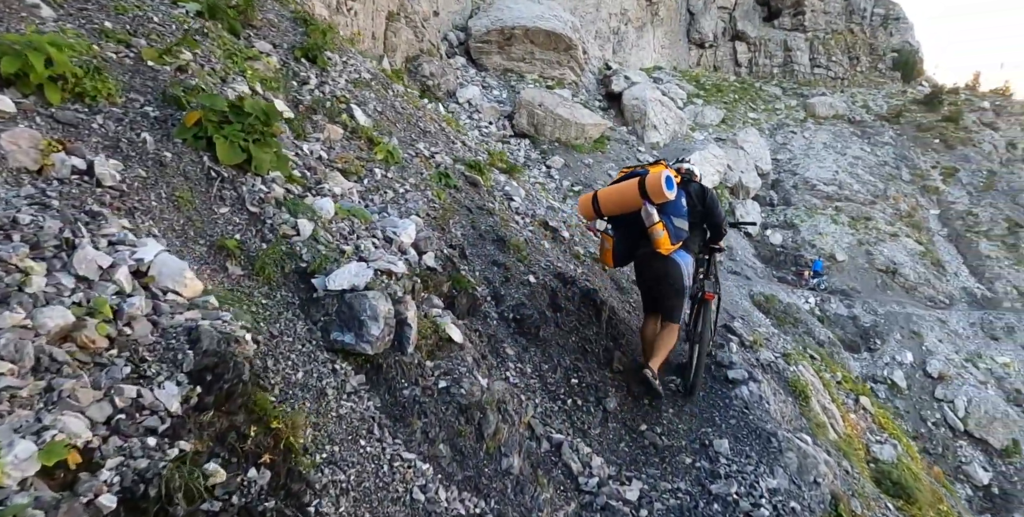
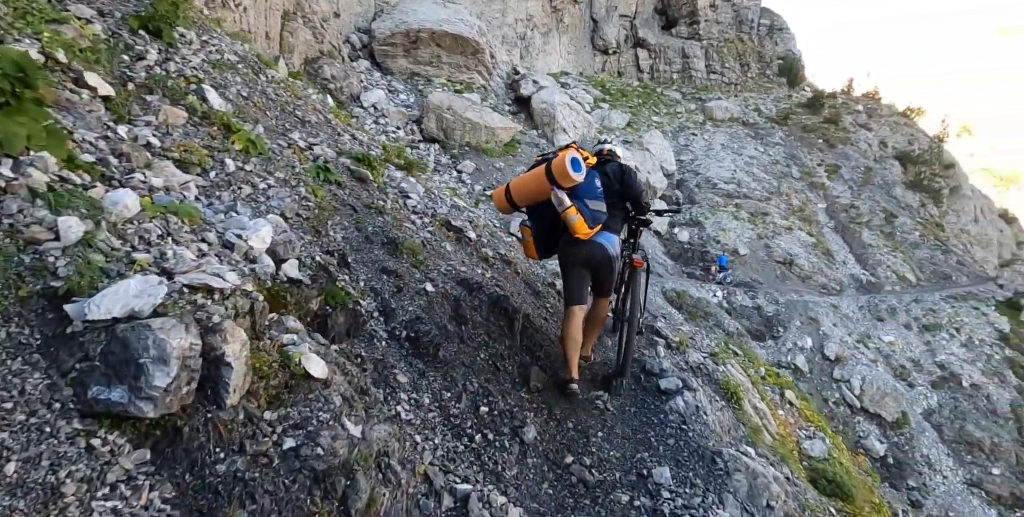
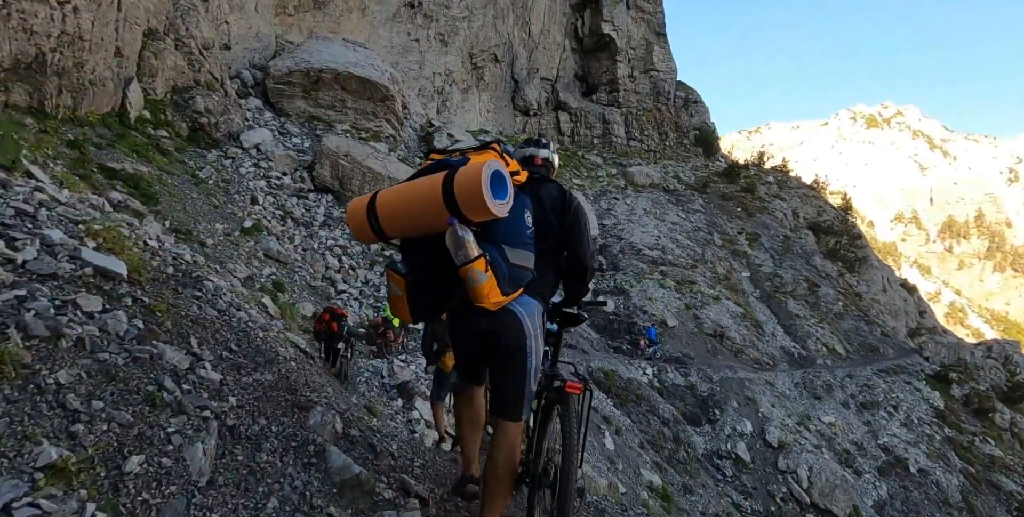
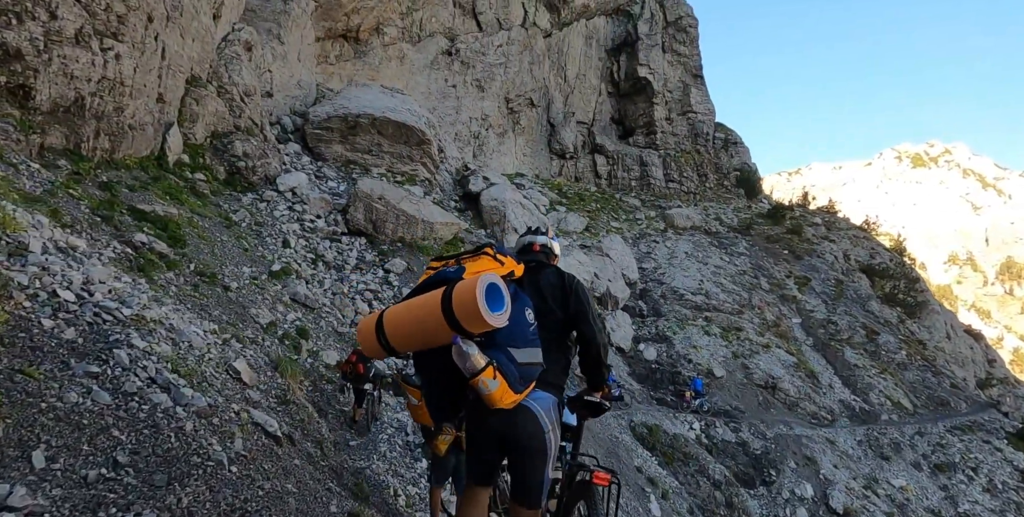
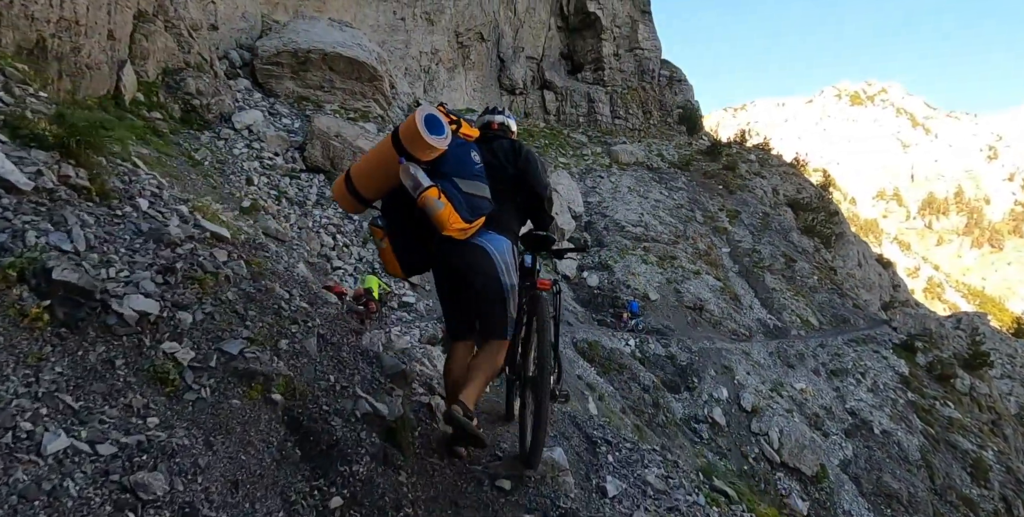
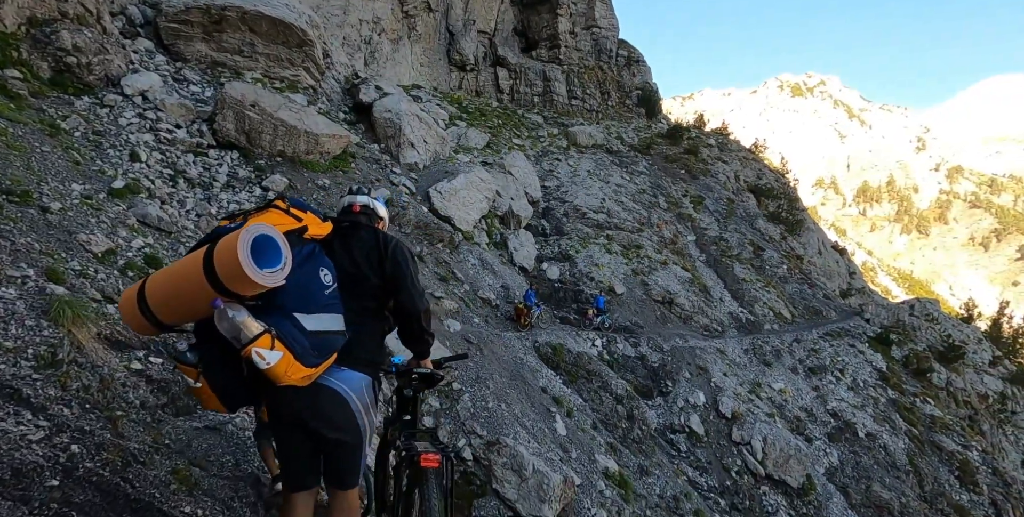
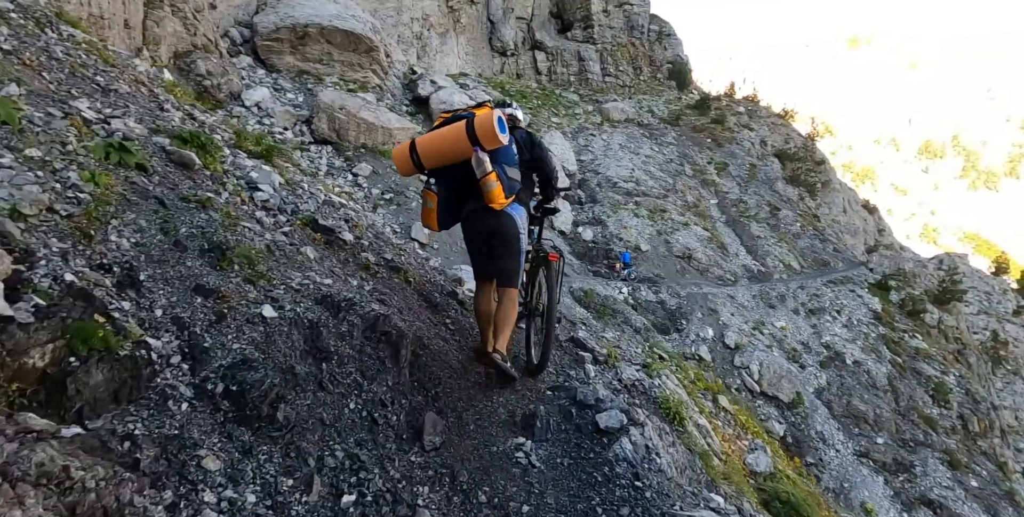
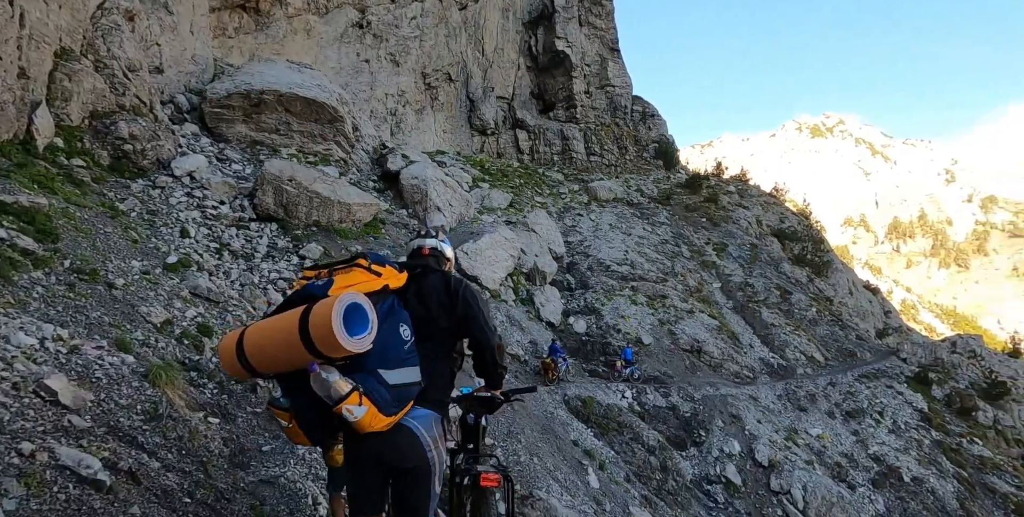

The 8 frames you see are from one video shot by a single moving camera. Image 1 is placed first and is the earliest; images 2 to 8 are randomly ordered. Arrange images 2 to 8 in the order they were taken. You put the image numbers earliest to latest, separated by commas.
2, 7, 5, 3, 4, 8, 6
